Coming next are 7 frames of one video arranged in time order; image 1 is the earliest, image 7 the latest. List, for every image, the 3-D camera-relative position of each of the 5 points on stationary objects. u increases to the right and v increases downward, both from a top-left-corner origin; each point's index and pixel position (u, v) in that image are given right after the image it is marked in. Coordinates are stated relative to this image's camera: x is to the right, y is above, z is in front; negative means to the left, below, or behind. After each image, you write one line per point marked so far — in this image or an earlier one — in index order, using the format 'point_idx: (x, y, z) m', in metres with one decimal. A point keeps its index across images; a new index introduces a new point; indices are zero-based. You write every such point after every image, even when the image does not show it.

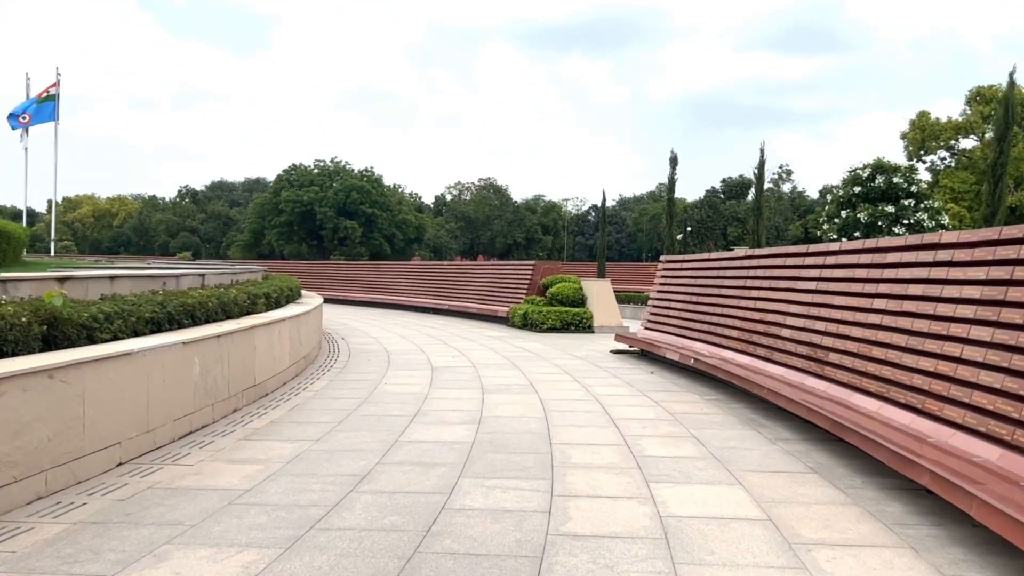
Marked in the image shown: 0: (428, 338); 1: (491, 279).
0: (-1.3, -0.8, +13.5) m
1: (-0.4, +0.2, +18.7) m
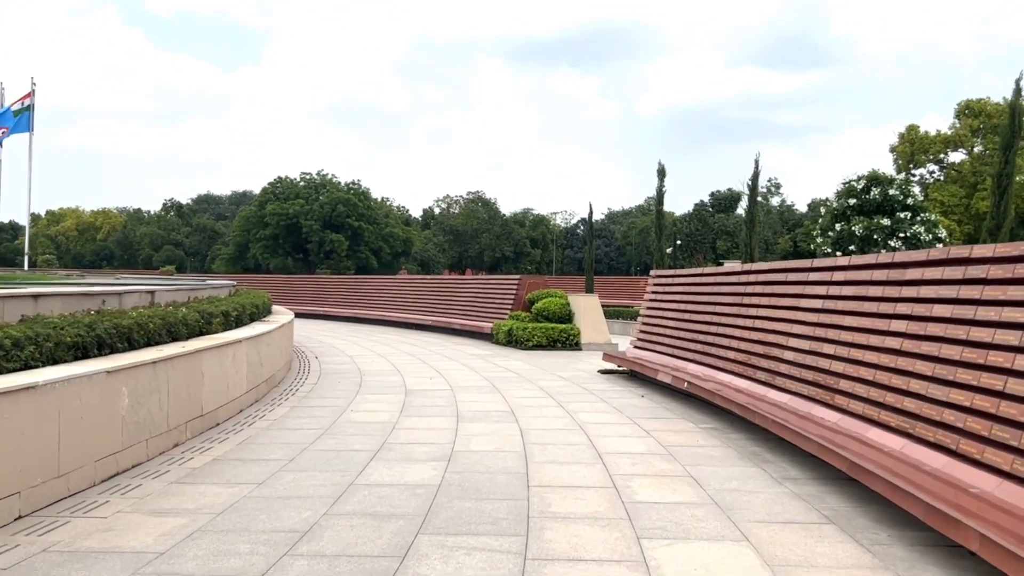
0: (-1.5, -1.0, +12.8) m
1: (-0.7, -0.1, +18.1) m
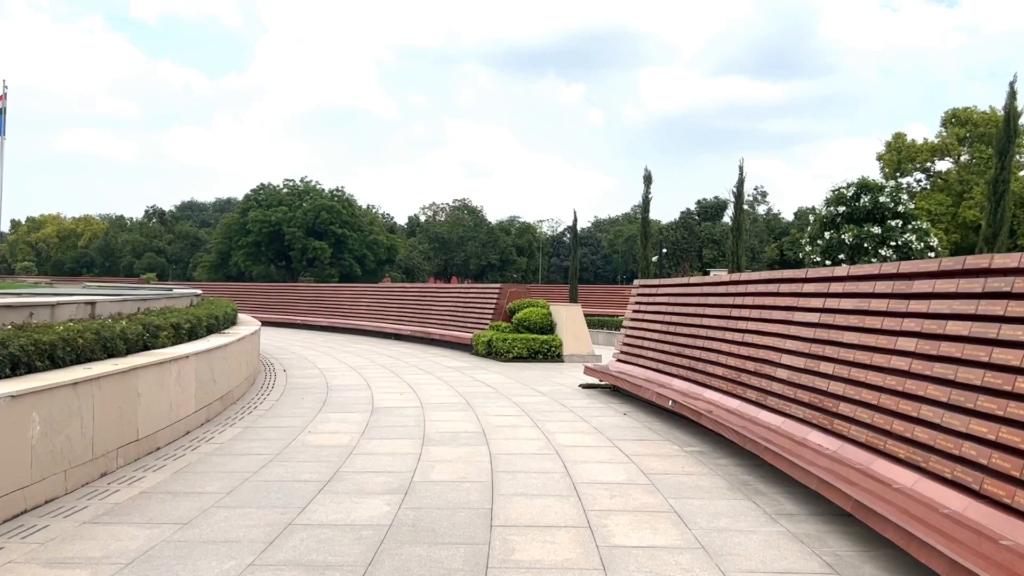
0: (-1.8, -1.1, +12.3) m
1: (-1.1, -0.3, +17.5) m
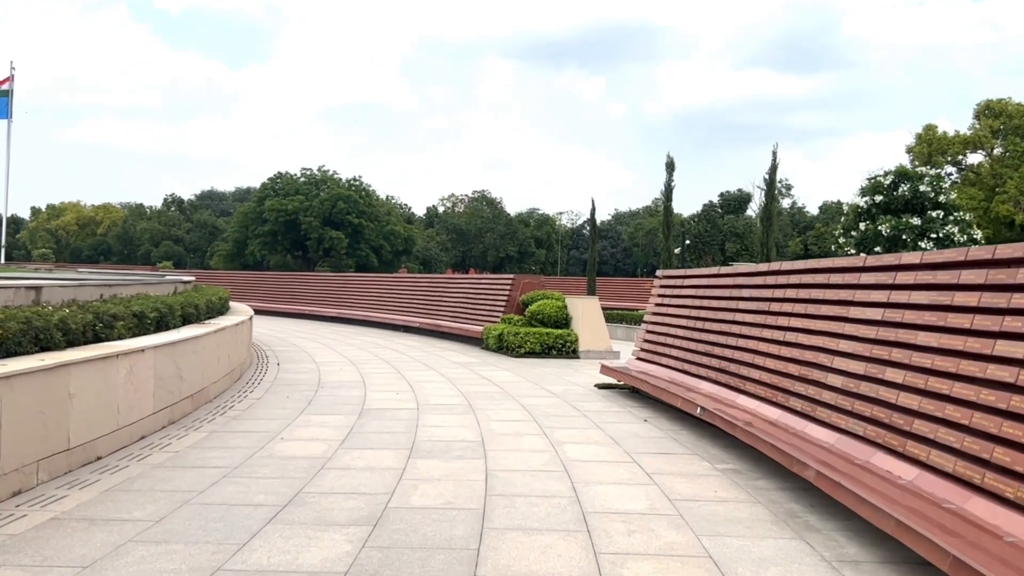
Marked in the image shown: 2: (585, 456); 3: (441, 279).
0: (-1.7, -1.0, +11.4) m
1: (-0.9, -0.1, +16.6) m
2: (+0.5, -1.1, +5.5) m
3: (-1.5, +0.2, +18.1) m
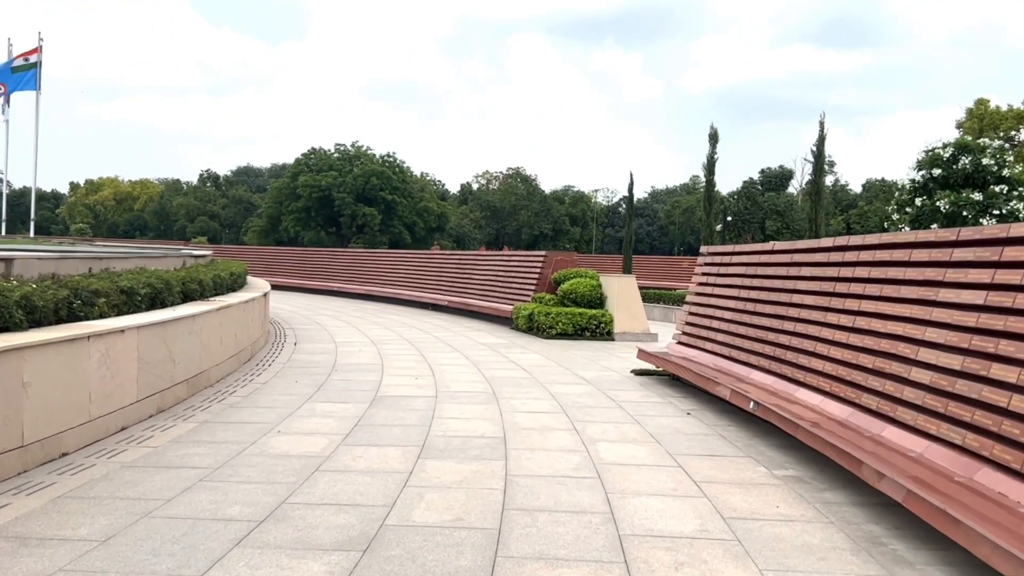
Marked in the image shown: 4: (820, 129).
0: (-1.3, -0.7, +10.8) m
1: (-0.3, +0.3, +15.9) m
2: (+0.6, -0.9, +4.8) m
3: (-0.8, +0.6, +17.4) m
4: (+6.5, +3.4, +18.6) m
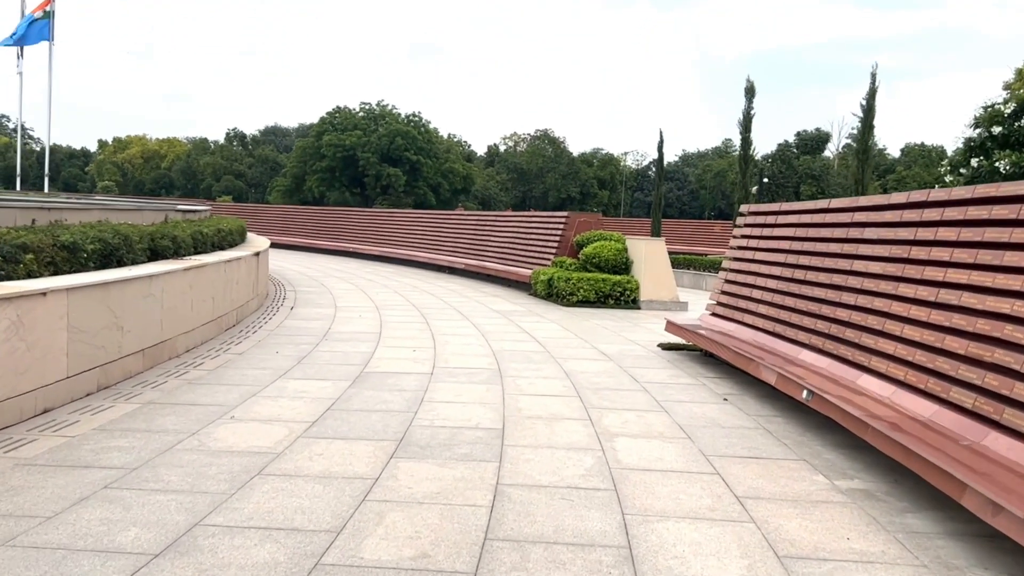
0: (-1.1, -0.3, +9.9) m
1: (+0.1, +0.9, +15.0) m
2: (+0.6, -0.8, +3.9) m
3: (-0.4, +1.4, +16.4) m
4: (+7.0, +4.0, +17.3) m
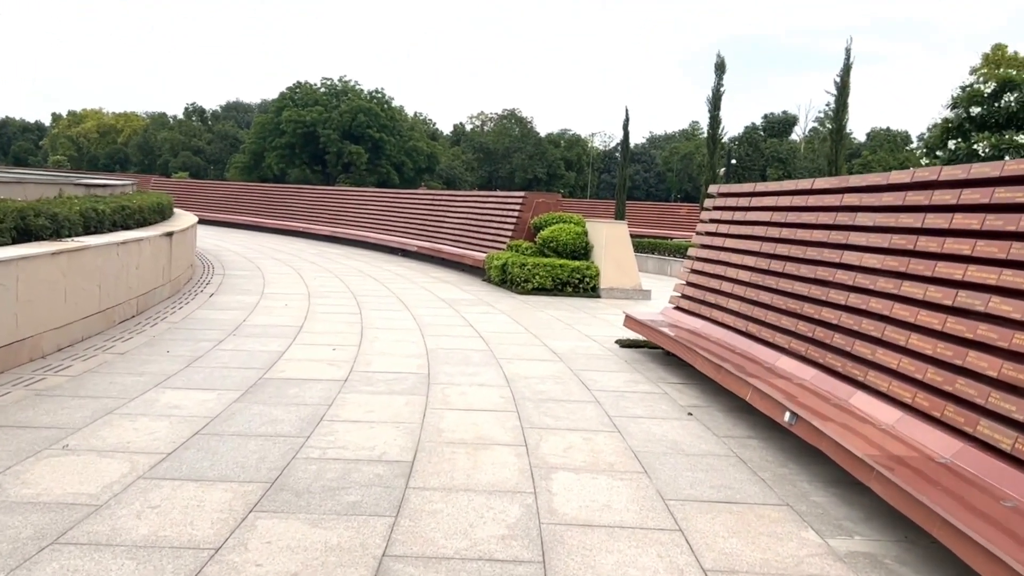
0: (-1.7, -0.1, +8.9) m
1: (-0.7, +1.2, +14.0) m
2: (+0.3, -0.8, +3.0) m
3: (-1.2, +1.6, +15.5) m
4: (+6.2, +4.2, +16.5) m
